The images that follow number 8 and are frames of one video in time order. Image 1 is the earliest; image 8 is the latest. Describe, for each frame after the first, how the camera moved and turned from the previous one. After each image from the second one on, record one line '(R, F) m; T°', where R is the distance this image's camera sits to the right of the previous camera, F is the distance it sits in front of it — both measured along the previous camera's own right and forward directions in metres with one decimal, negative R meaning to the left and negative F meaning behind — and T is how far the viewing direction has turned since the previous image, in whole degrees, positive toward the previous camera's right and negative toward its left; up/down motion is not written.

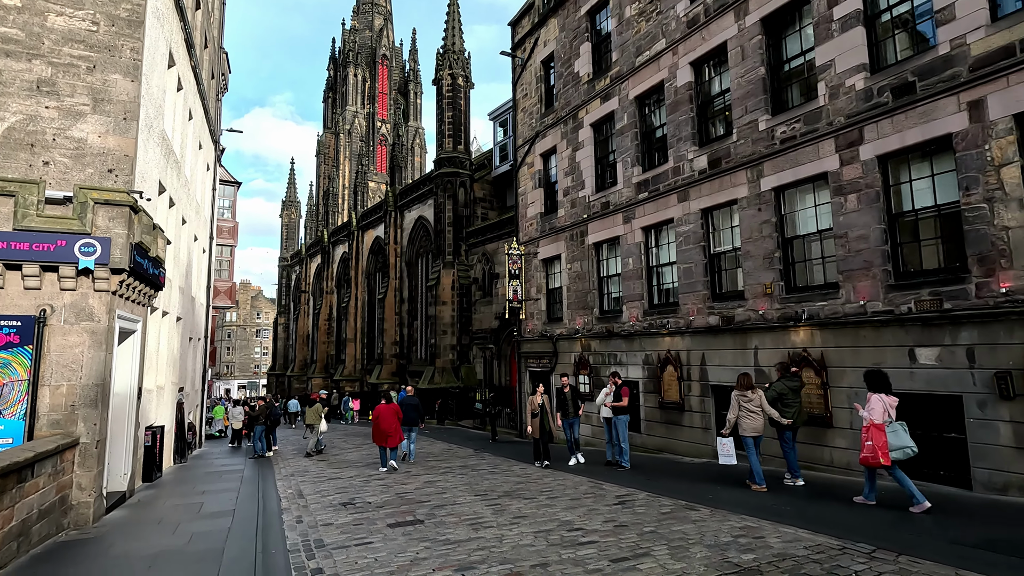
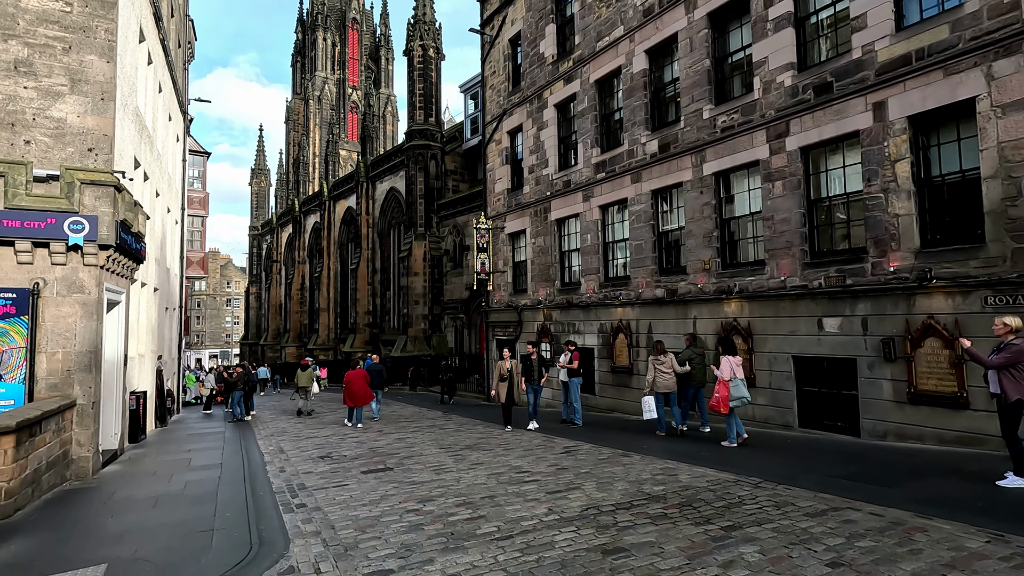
(+0.2, -0.9) m; +3°
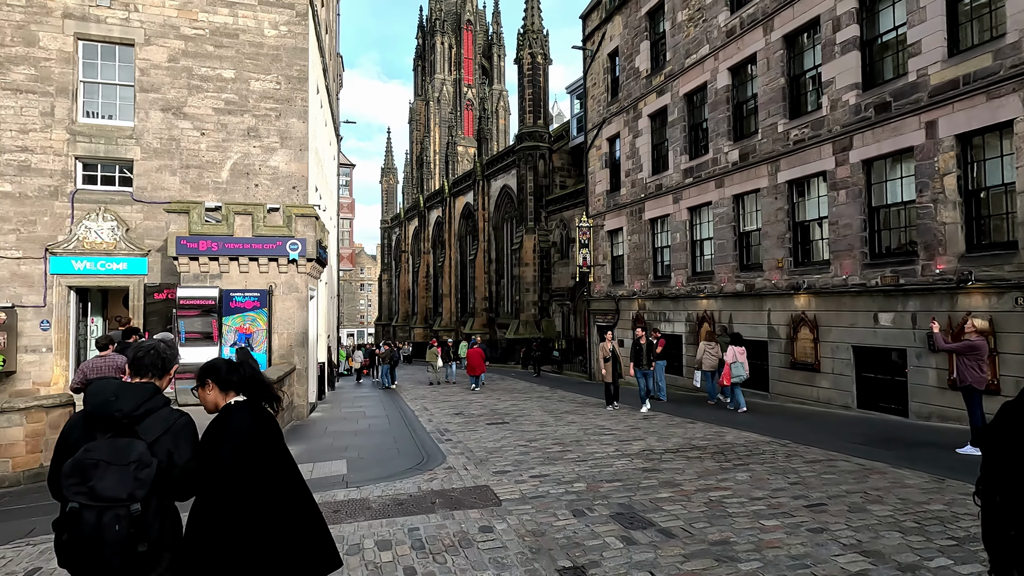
(+0.5, -2.5) m; -12°
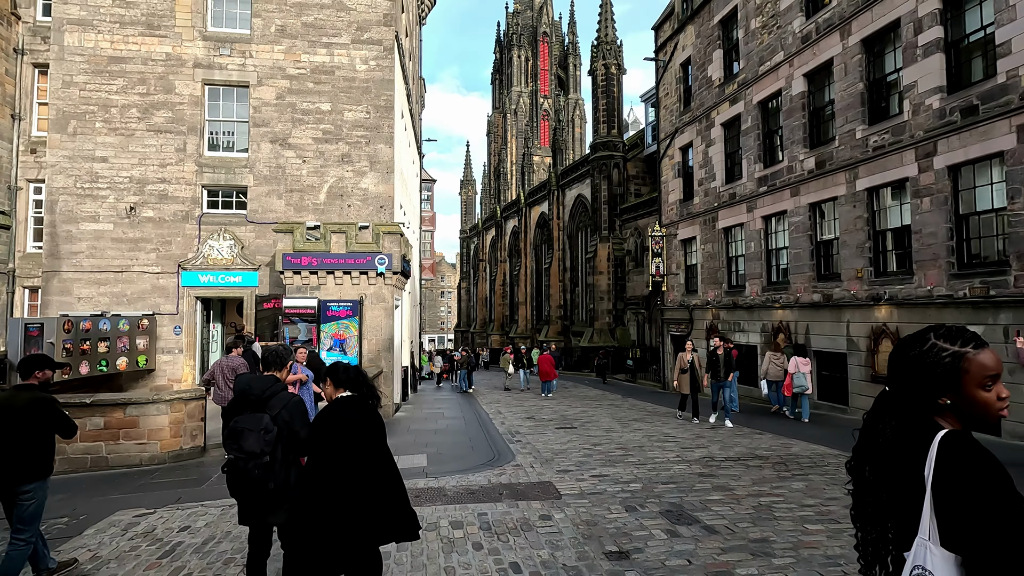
(+0.2, -0.6) m; -8°
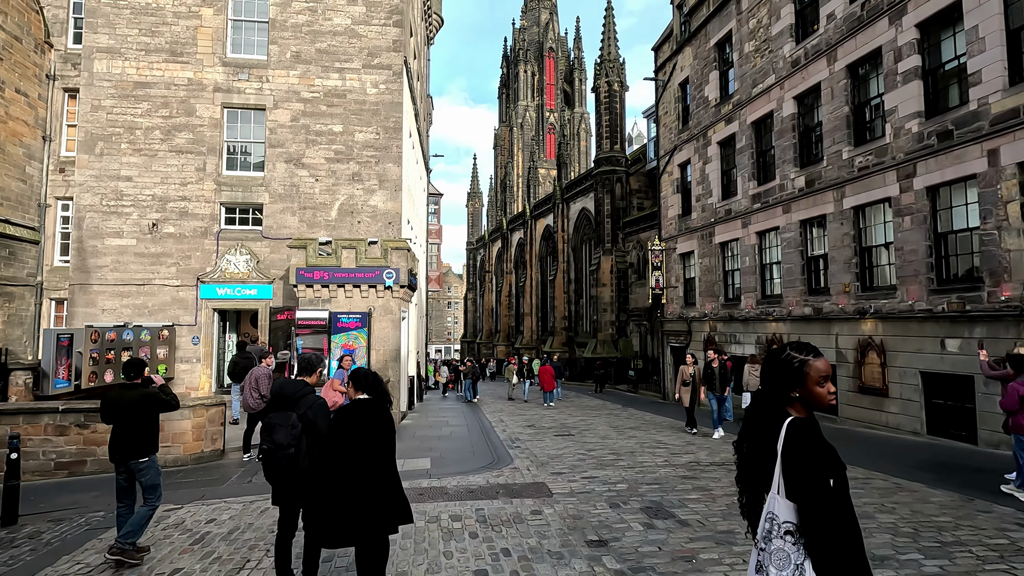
(+0.1, -0.6) m; -1°
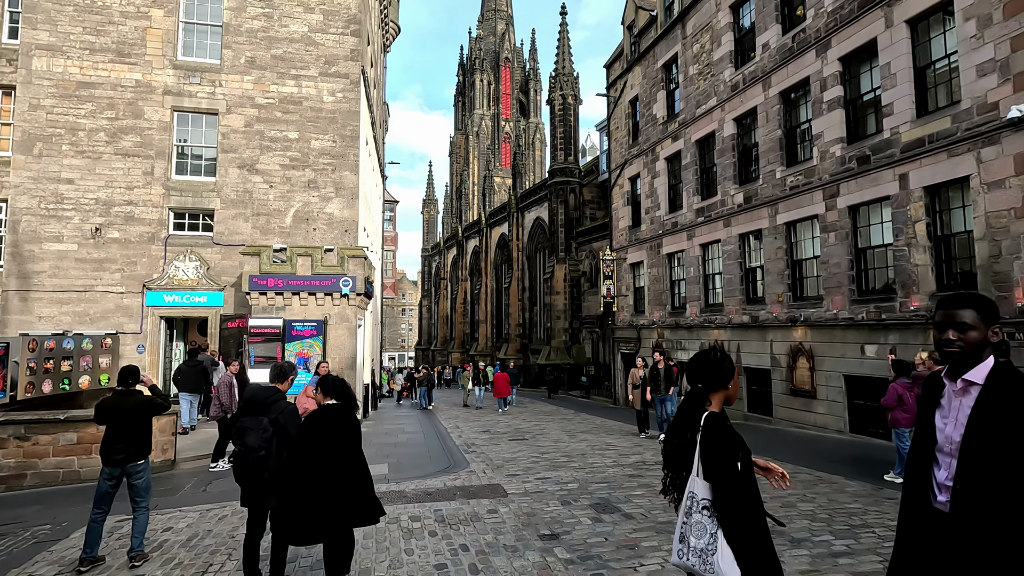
(0.0, -0.4) m; +5°
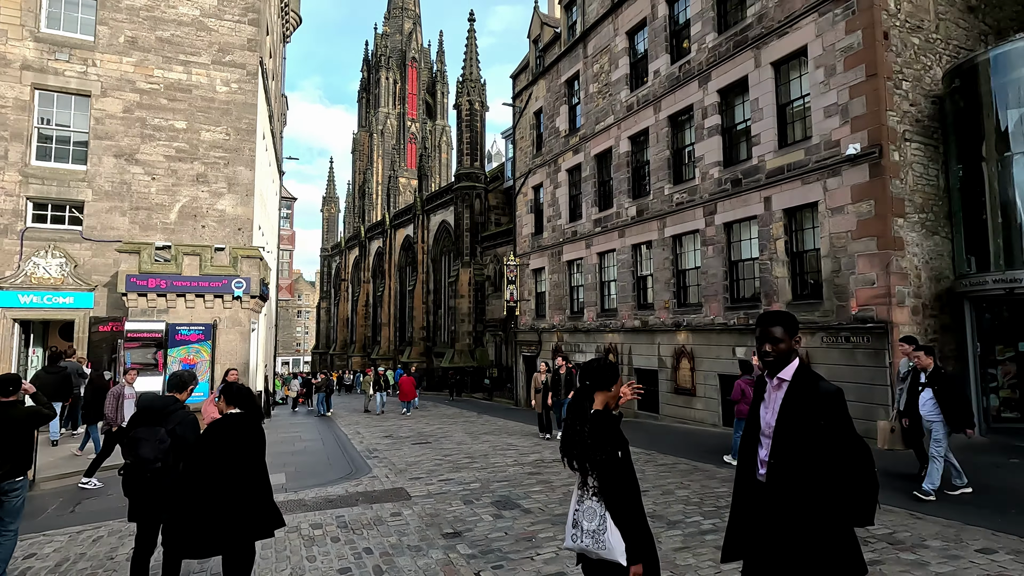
(0.0, -0.3) m; +10°
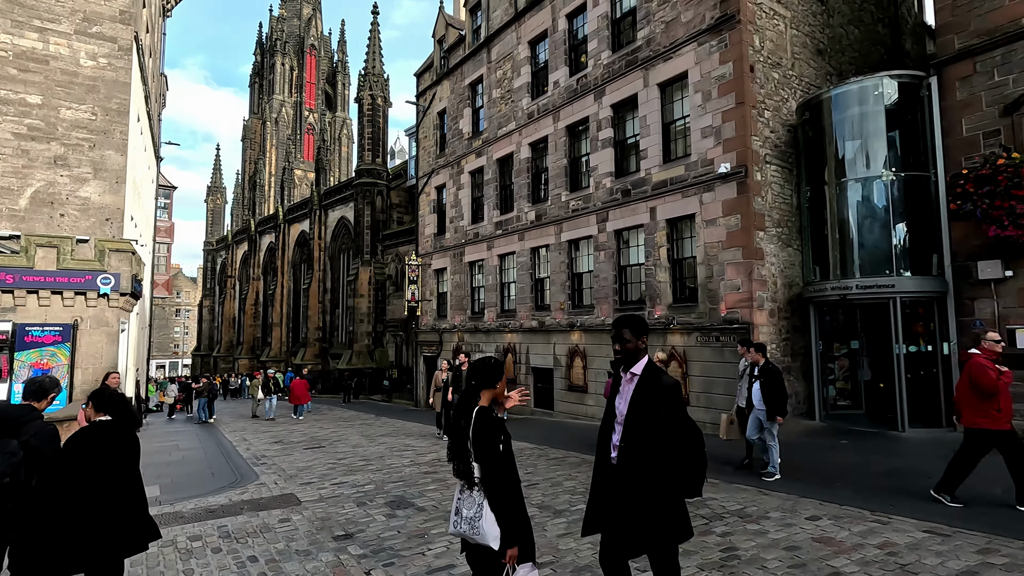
(+0.1, -0.2) m; +10°
